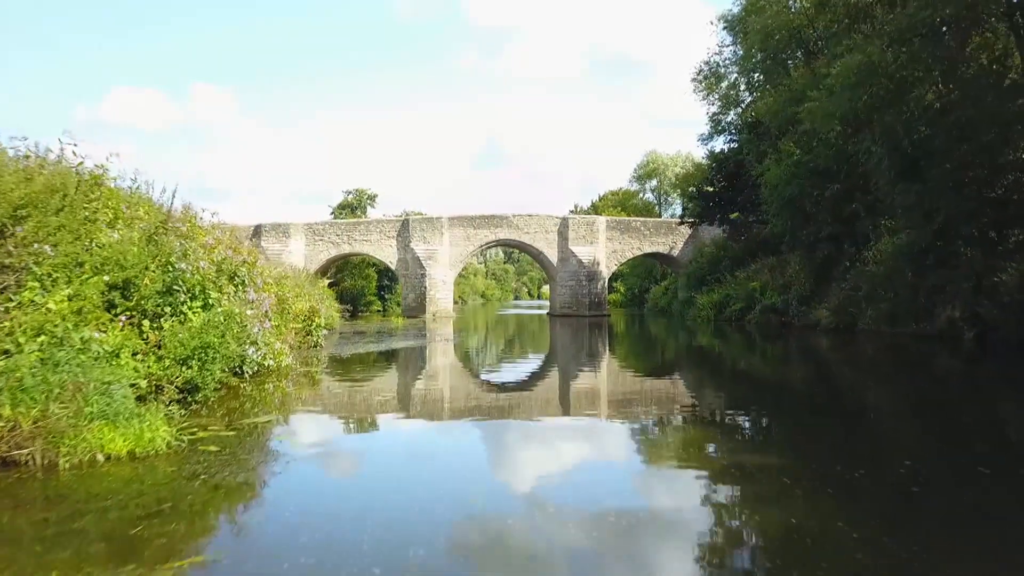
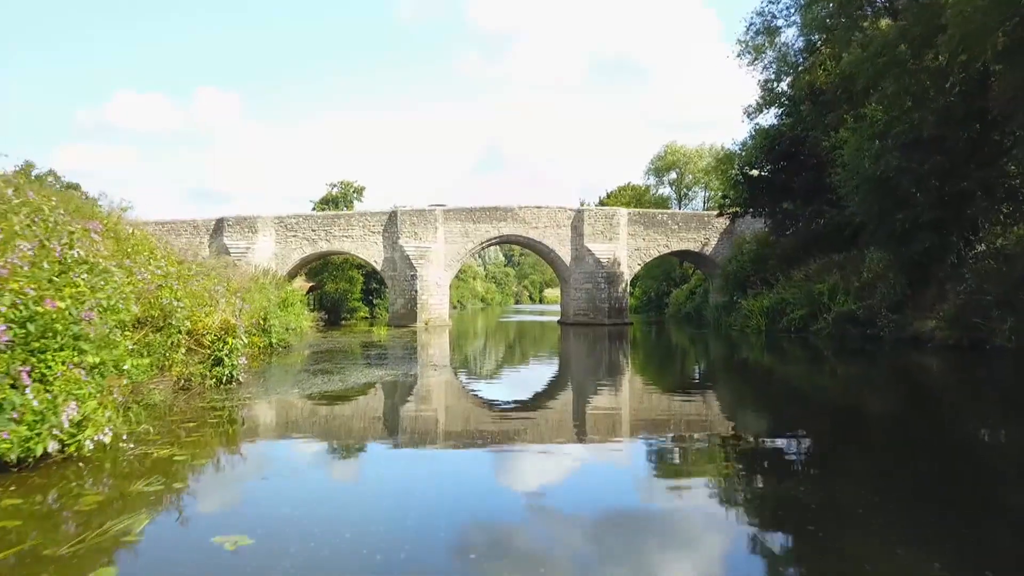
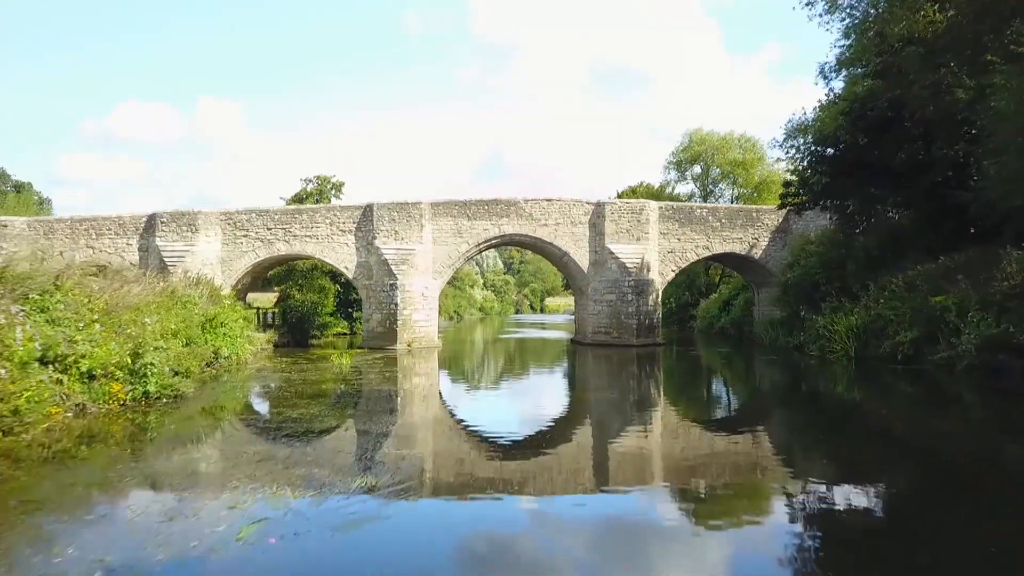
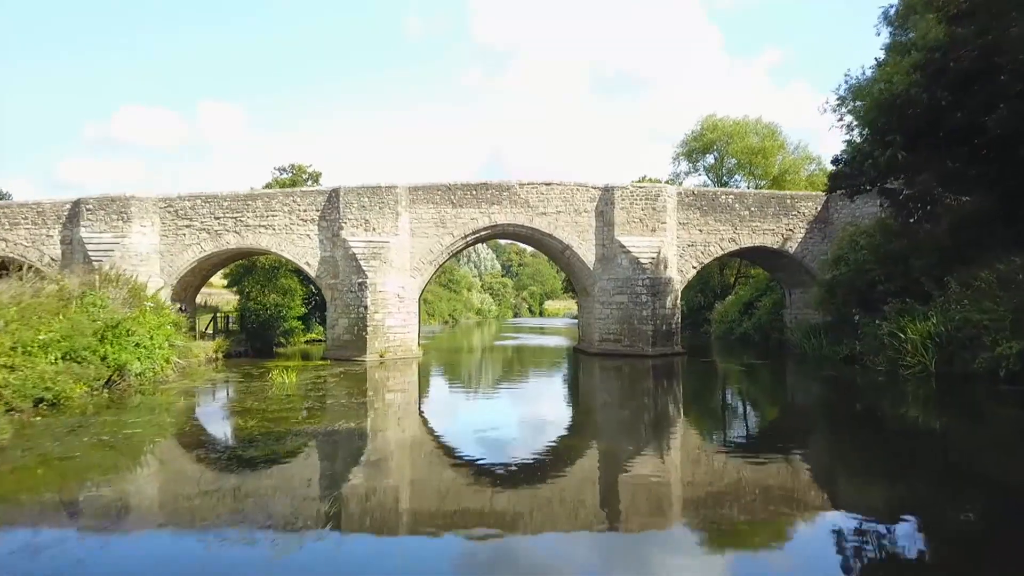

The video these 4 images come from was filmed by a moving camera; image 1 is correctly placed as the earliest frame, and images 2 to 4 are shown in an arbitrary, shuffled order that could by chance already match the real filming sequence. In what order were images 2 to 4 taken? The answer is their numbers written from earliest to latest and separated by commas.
2, 3, 4
